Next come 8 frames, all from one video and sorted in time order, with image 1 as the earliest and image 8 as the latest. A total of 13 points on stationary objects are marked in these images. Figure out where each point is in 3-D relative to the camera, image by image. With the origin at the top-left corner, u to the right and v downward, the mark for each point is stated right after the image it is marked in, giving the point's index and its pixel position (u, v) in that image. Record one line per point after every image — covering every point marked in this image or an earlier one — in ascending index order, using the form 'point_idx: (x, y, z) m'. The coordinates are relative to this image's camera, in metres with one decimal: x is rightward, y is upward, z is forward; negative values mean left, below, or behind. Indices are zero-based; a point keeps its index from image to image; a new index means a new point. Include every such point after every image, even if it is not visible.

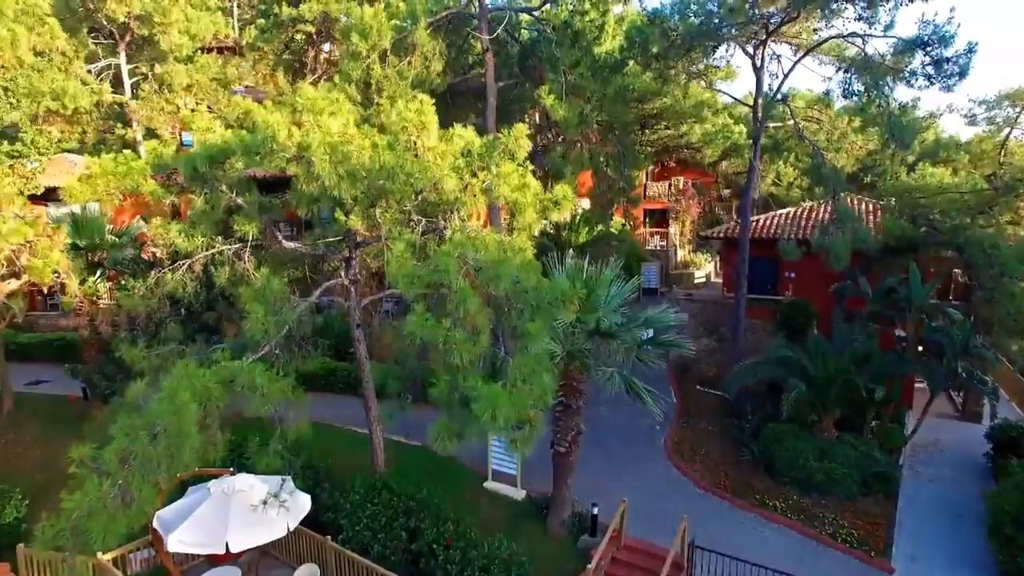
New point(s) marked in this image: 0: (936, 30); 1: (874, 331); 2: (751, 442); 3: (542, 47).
0: (+4.0, +2.4, +10.3) m
1: (+4.2, -0.5, +12.6) m
2: (+2.7, -1.7, +12.3) m
3: (+0.3, +2.6, +11.9) m
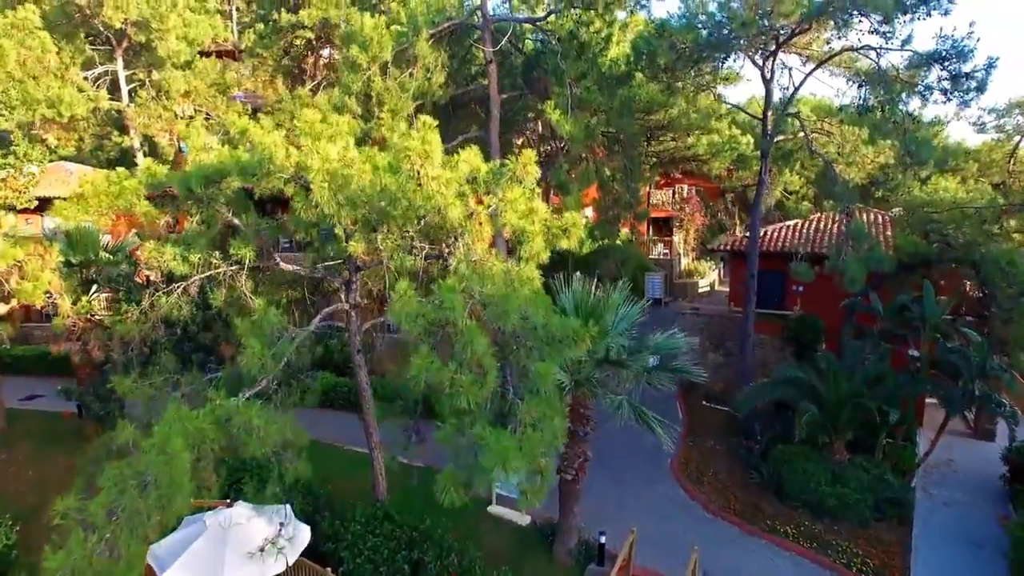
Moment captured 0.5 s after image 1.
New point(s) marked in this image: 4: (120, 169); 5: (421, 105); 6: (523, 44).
0: (+4.0, +2.2, +10.0) m
1: (+4.2, -0.7, +12.3) m
2: (+2.7, -1.9, +12.0) m
3: (+0.4, +2.4, +11.7) m
4: (-3.4, +1.1, +9.6) m
5: (-1.0, +2.1, +12.7) m
6: (+0.1, +2.8, +12.5) m
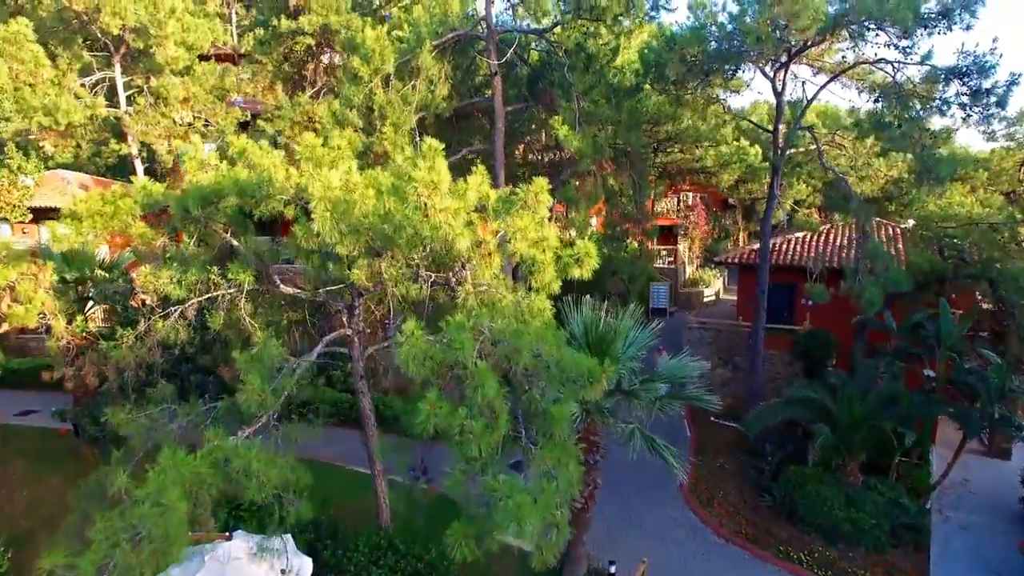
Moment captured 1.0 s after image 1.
0: (+4.1, +2.0, +9.7) m
1: (+4.3, -0.9, +12.0) m
2: (+2.8, -2.1, +11.7) m
3: (+0.4, +2.3, +11.4) m
4: (-3.4, +0.9, +9.3) m
5: (-1.0, +1.9, +12.4) m
6: (+0.2, +2.6, +12.3) m
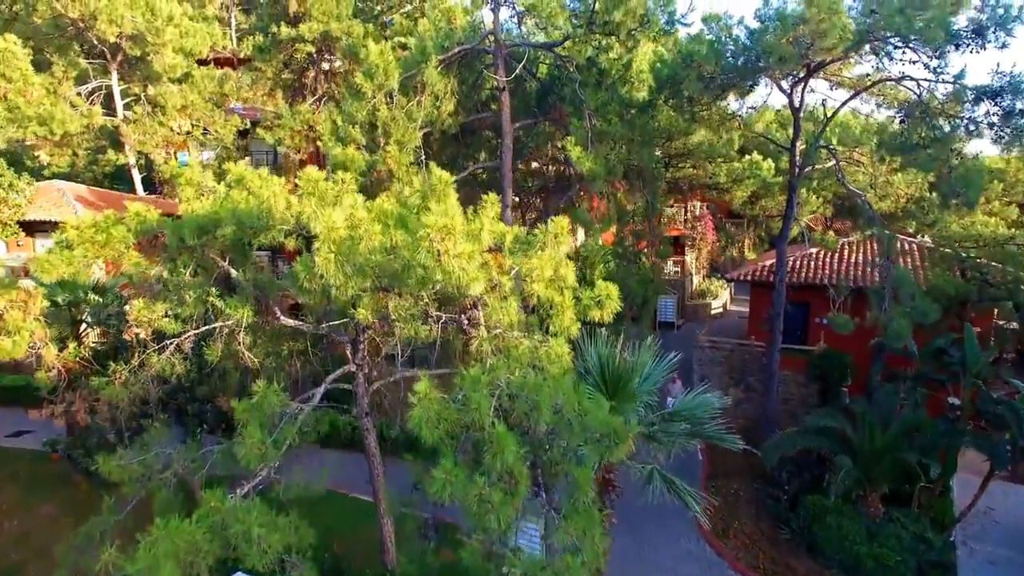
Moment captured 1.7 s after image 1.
0: (+4.2, +1.8, +9.3) m
1: (+4.4, -1.1, +11.6) m
2: (+2.9, -2.4, +11.3) m
3: (+0.5, +2.0, +11.0) m
4: (-3.3, +0.6, +8.9) m
5: (-0.9, +1.7, +12.0) m
6: (+0.3, +2.4, +11.8) m
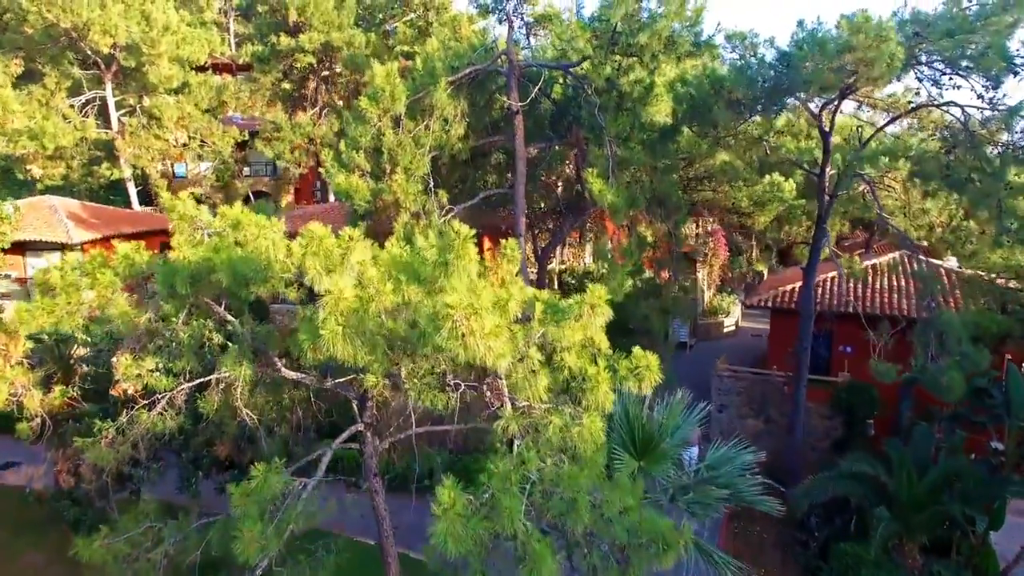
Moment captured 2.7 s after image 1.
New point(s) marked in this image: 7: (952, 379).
0: (+4.3, +1.4, +8.7) m
1: (+4.5, -1.5, +11.0) m
2: (+3.0, -2.7, +10.7) m
3: (+0.7, +1.7, +10.3) m
4: (-3.2, +0.3, +8.3) m
5: (-0.8, +1.3, +11.3) m
6: (+0.4, +2.0, +11.2) m
7: (+3.4, -0.7, +8.4) m
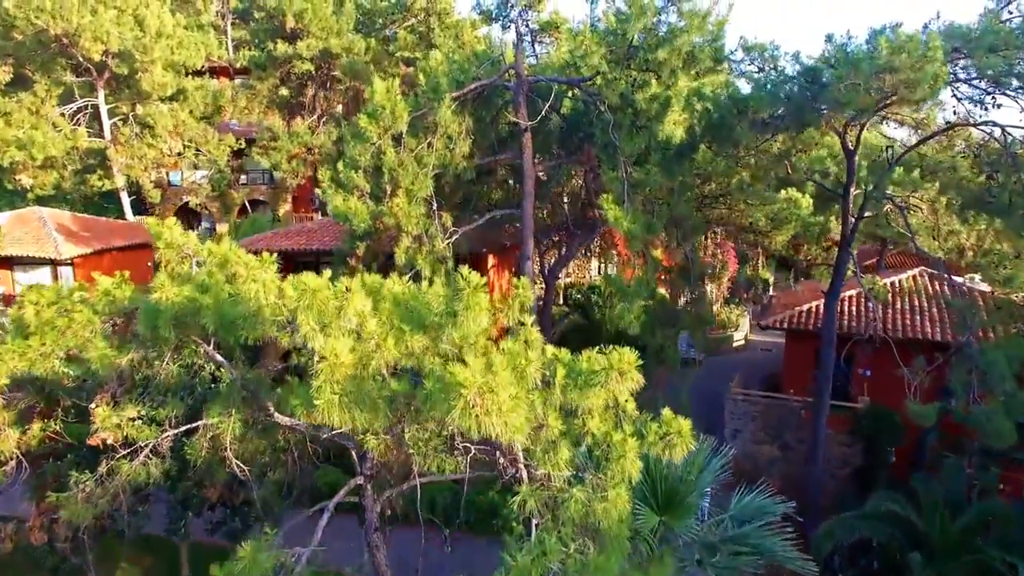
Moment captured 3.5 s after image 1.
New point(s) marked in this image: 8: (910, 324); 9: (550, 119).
0: (+4.4, +1.2, +8.1) m
1: (+4.6, -1.7, +10.4) m
2: (+3.1, -3.0, +10.1) m
3: (+0.7, +1.4, +9.7) m
4: (-3.1, 0.0, +7.7) m
5: (-0.7, +1.1, +10.7) m
6: (+0.5, +1.8, +10.6) m
7: (+3.4, -1.0, +7.8) m
8: (+4.6, -0.4, +12.7) m
9: (+0.4, +1.6, +10.7) m
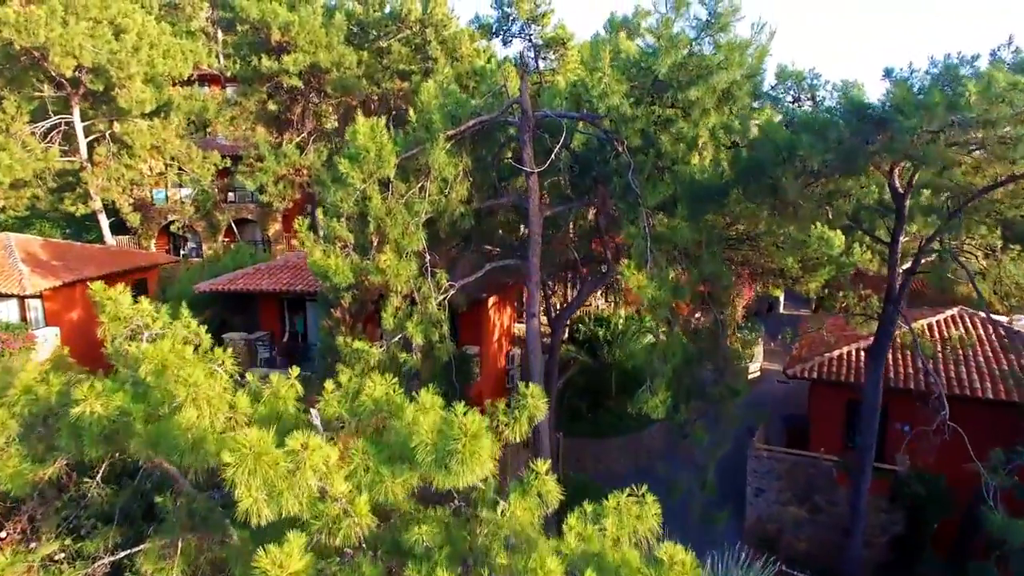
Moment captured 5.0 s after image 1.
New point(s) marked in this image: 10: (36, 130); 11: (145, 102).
0: (+4.4, +0.7, +6.8) m
1: (+4.6, -2.3, +9.1) m
2: (+3.1, -3.5, +8.8) m
3: (+0.8, +0.9, +8.4) m
4: (-3.0, -0.5, +6.4) m
5: (-0.7, +0.5, +9.4) m
6: (+0.5, +1.2, +9.3) m
7: (+3.5, -1.5, +6.5) m
8: (+4.6, -0.9, +11.4) m
9: (+0.4, +1.1, +9.4) m
10: (-8.5, +2.8, +19.6) m
11: (-6.5, +3.3, +19.3) m
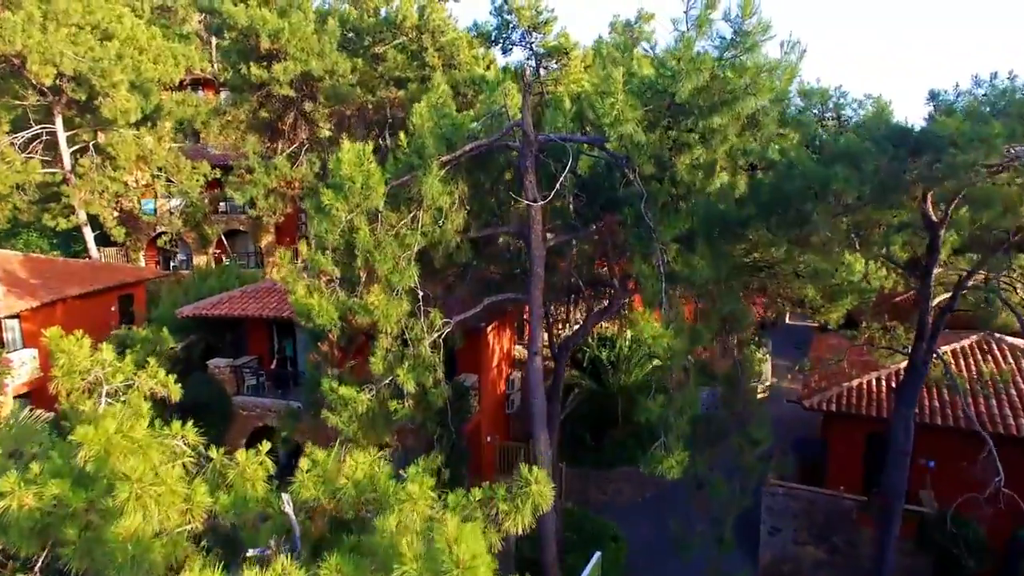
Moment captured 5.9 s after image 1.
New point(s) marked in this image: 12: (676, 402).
0: (+4.4, +0.4, +6.0) m
1: (+4.6, -2.5, +8.3) m
2: (+3.1, -3.8, +8.0) m
3: (+0.8, +0.6, +7.7) m
4: (-3.0, -0.8, +5.7) m
5: (-0.7, +0.2, +8.7) m
6: (+0.5, +1.0, +8.6) m
7: (+3.5, -1.8, +5.7) m
8: (+4.6, -1.2, +10.6) m
9: (+0.4, +0.8, +8.6) m
10: (-8.5, +2.5, +18.8) m
11: (-6.5, +3.0, +18.6) m
12: (+1.1, -0.8, +7.3) m
